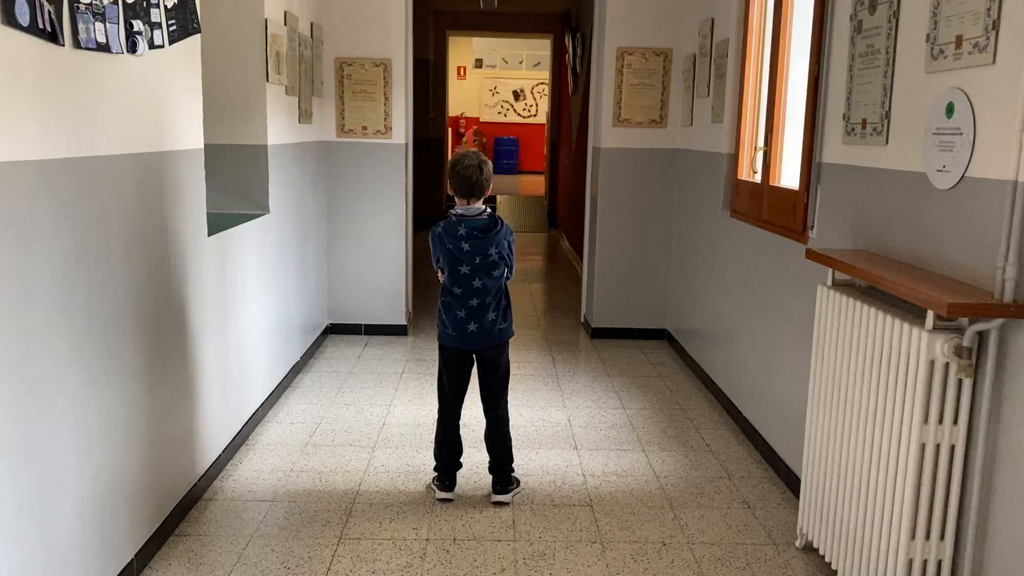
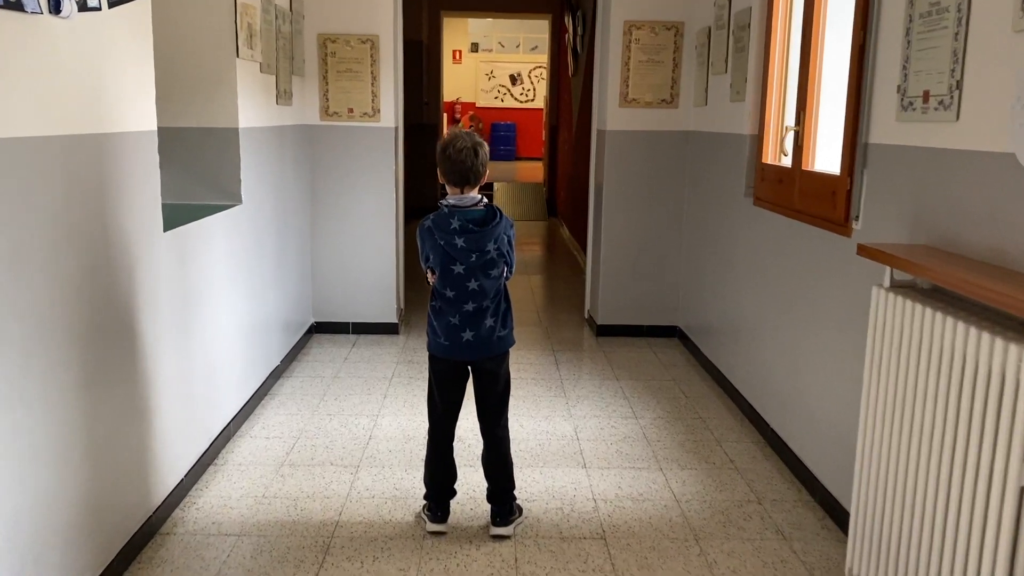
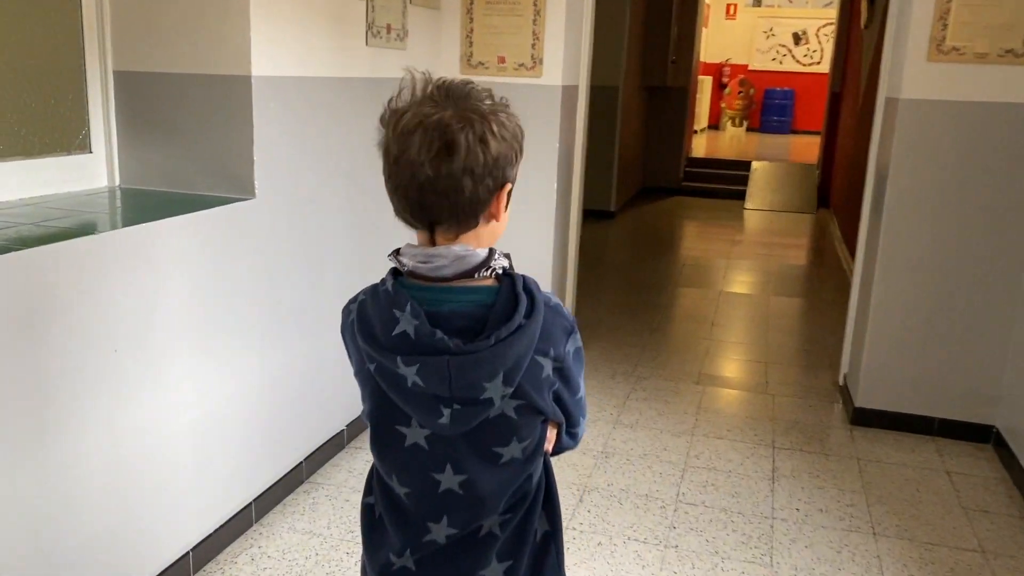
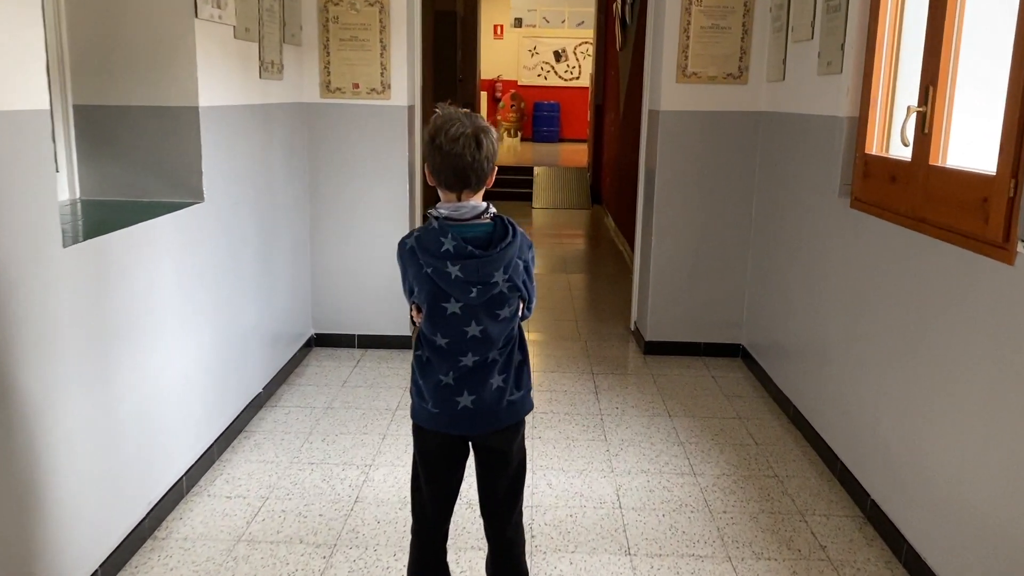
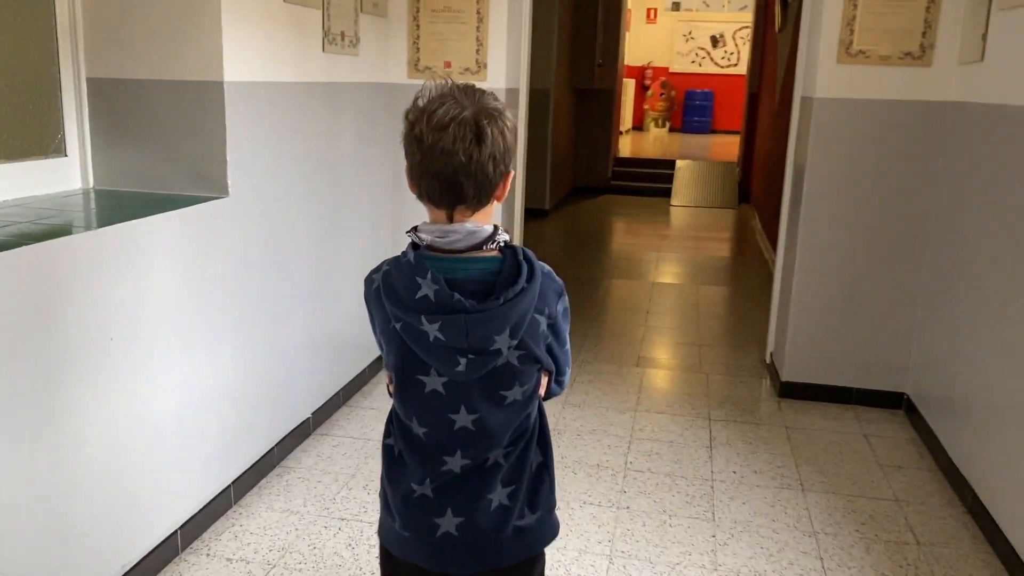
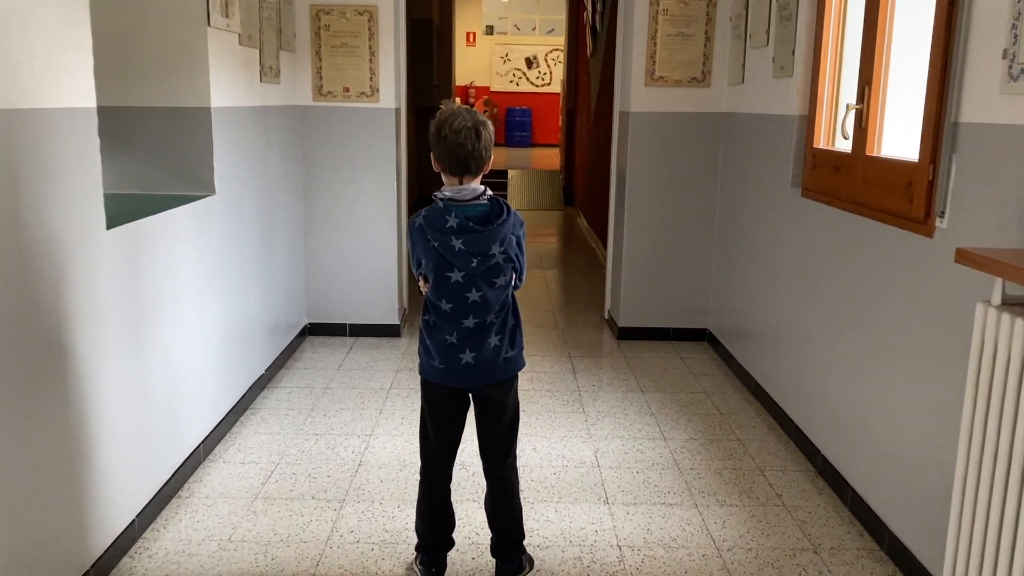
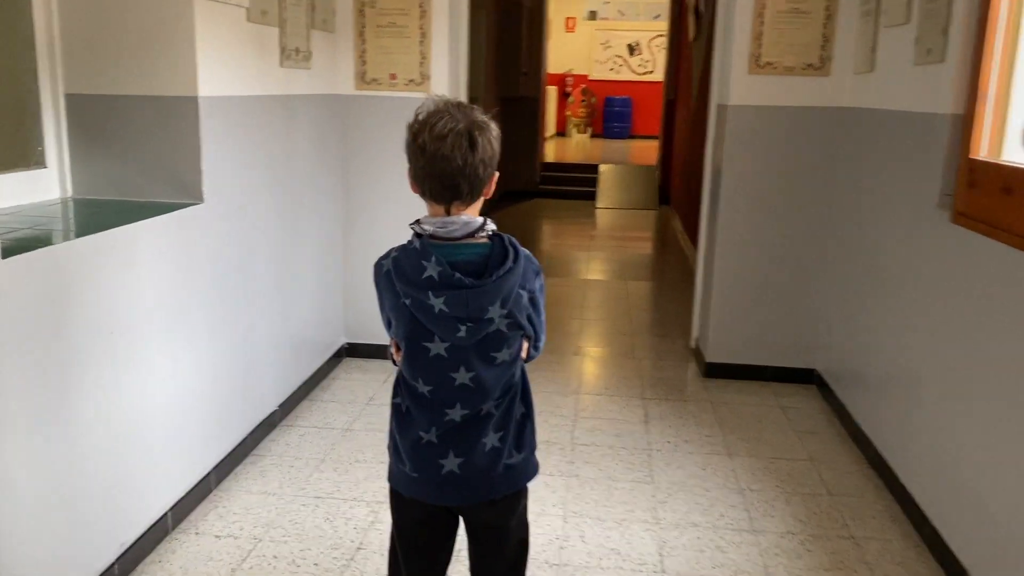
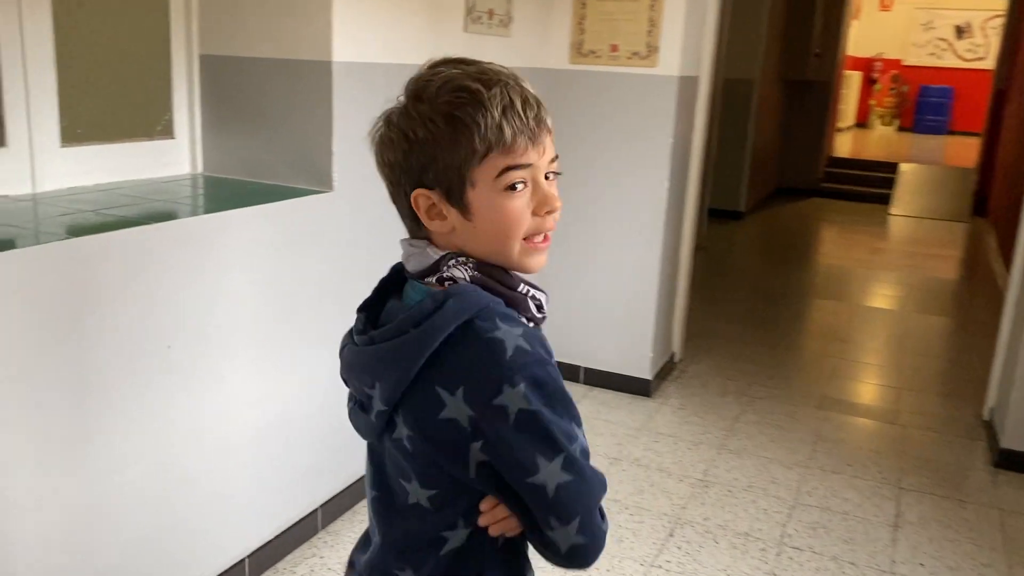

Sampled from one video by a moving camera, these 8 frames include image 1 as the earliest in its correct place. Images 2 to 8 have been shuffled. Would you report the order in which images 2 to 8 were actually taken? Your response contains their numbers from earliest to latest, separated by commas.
2, 6, 4, 7, 5, 3, 8
